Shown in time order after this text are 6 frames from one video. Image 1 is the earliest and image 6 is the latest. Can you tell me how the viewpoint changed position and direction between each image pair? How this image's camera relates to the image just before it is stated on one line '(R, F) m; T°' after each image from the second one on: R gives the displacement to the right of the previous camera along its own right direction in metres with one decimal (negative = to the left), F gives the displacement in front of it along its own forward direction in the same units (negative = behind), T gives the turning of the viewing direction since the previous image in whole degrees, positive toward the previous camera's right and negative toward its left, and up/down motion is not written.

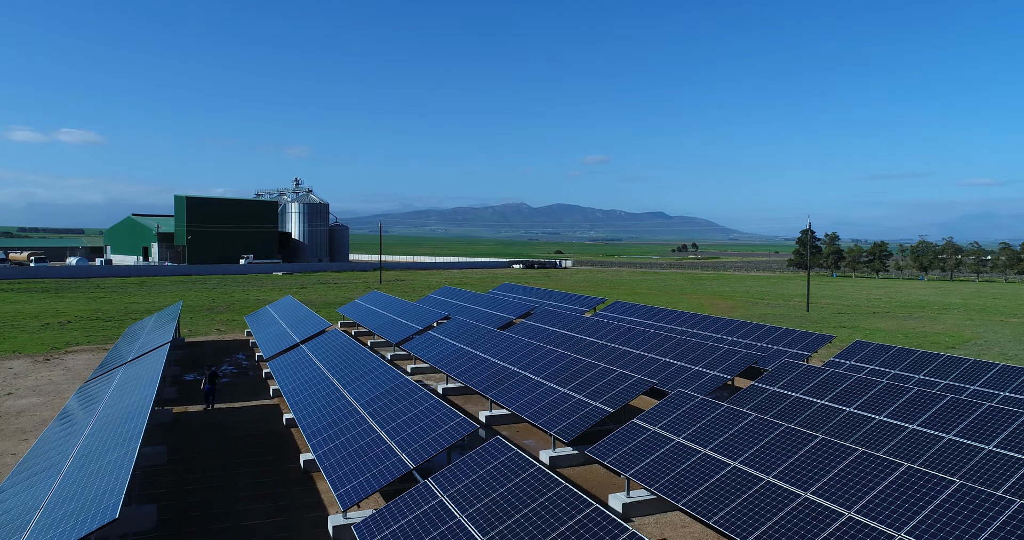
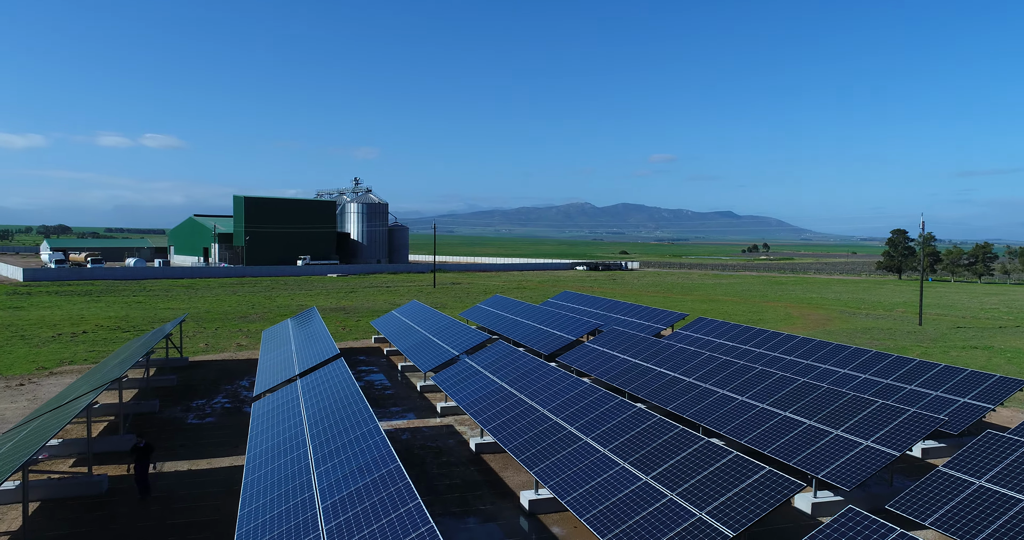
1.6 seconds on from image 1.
(+0.1, +5.6) m; -6°
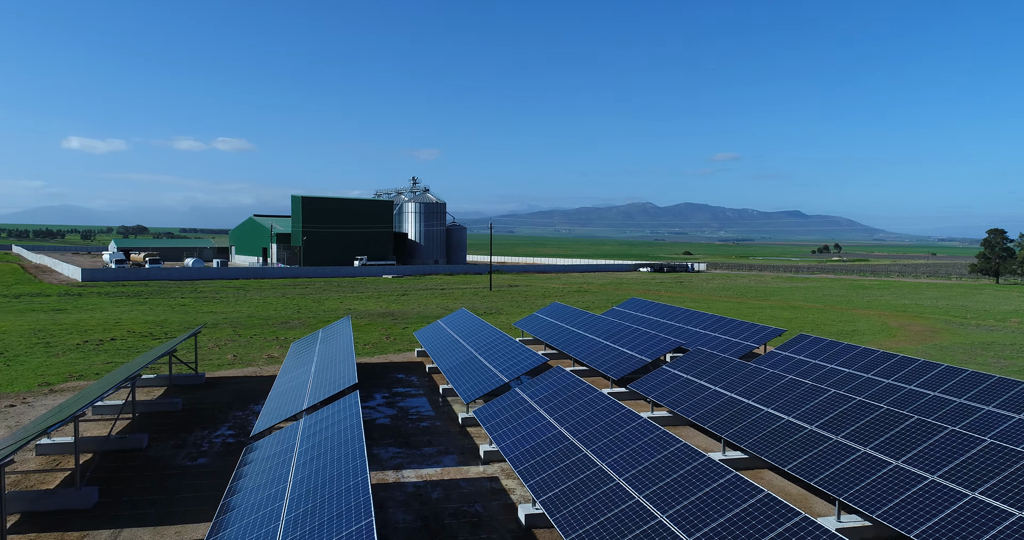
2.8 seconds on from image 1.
(-0.1, +4.1) m; -5°
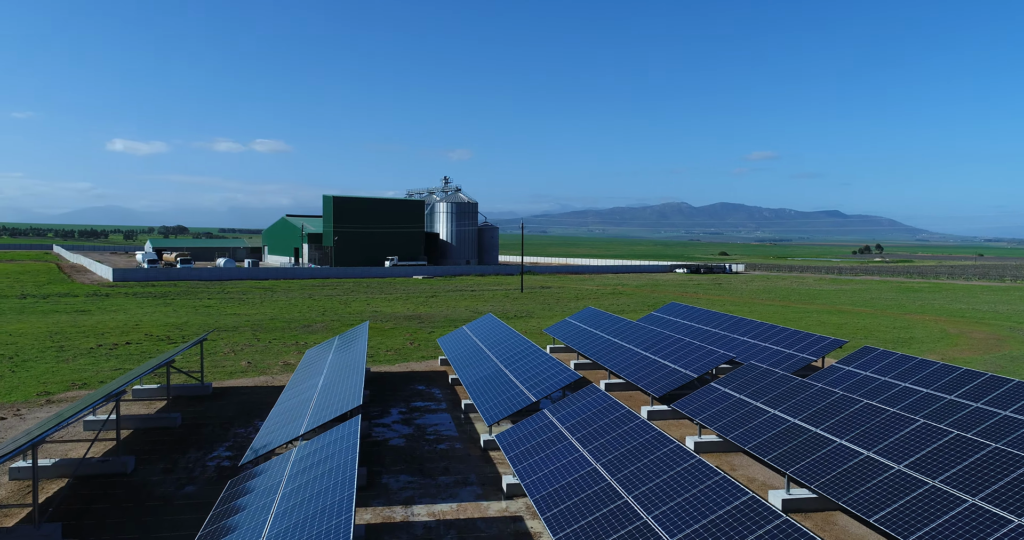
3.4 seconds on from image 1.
(+0.1, +2.0) m; -3°
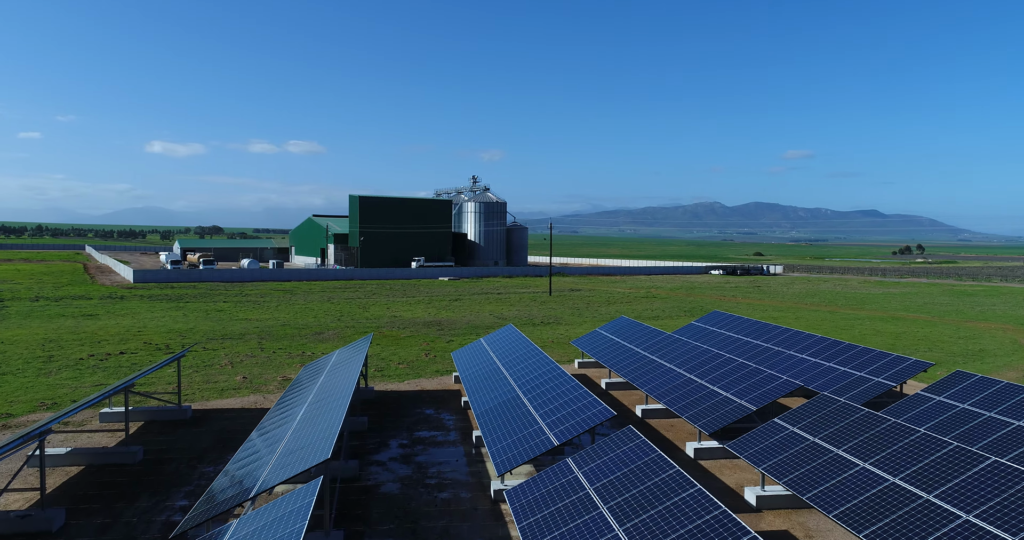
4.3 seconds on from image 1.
(+0.3, +2.9) m; -3°
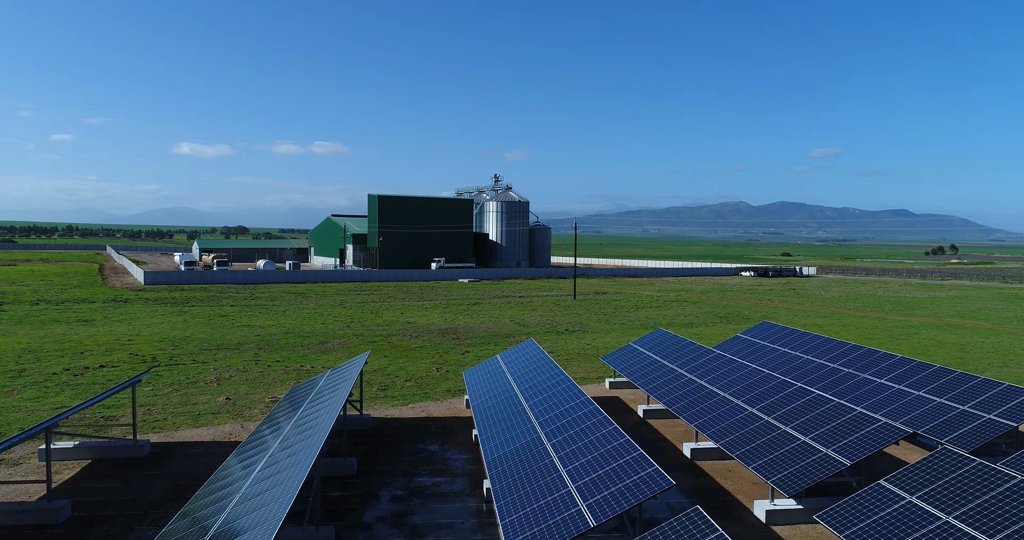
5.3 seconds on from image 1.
(+0.1, +3.3) m; -2°
